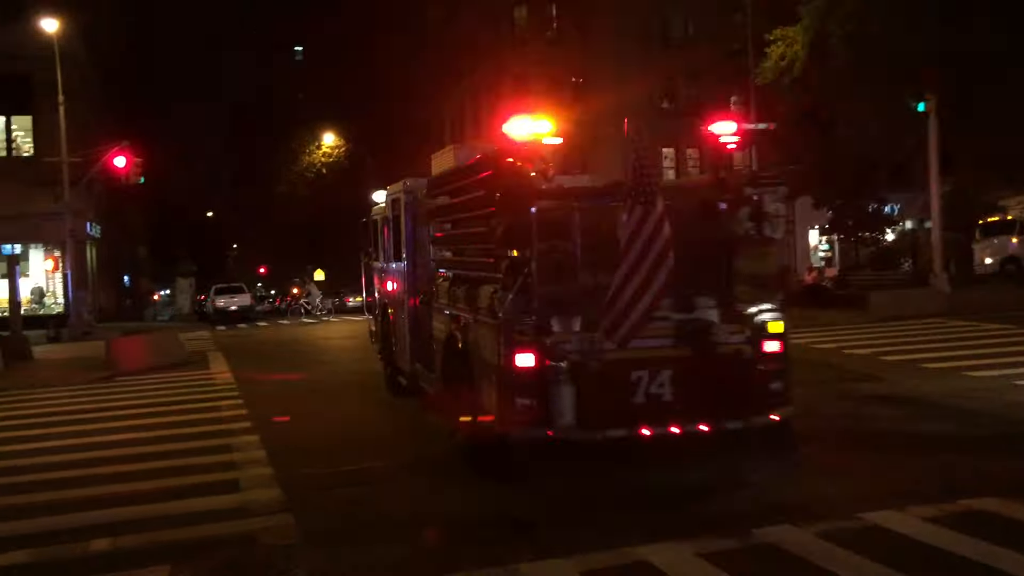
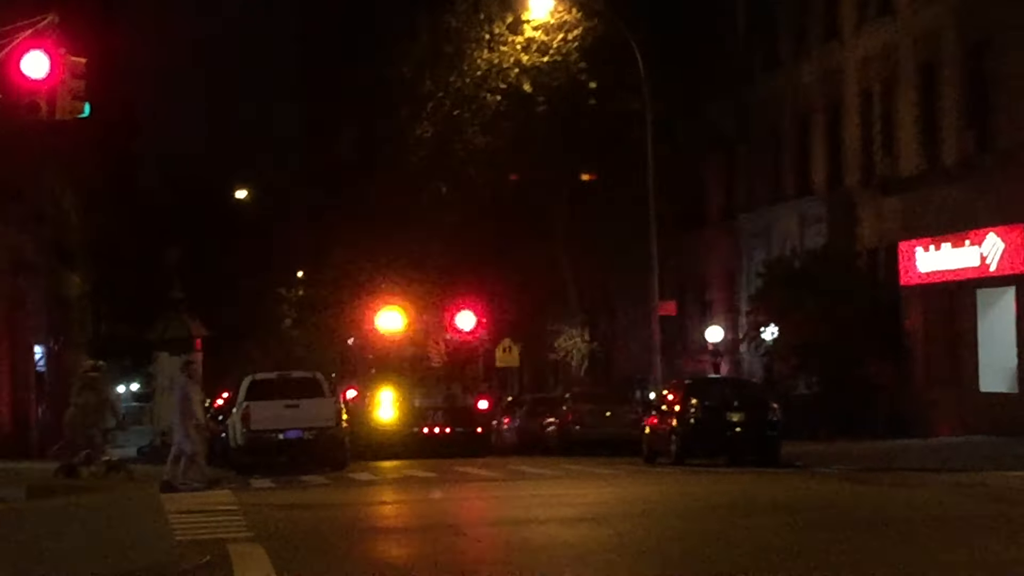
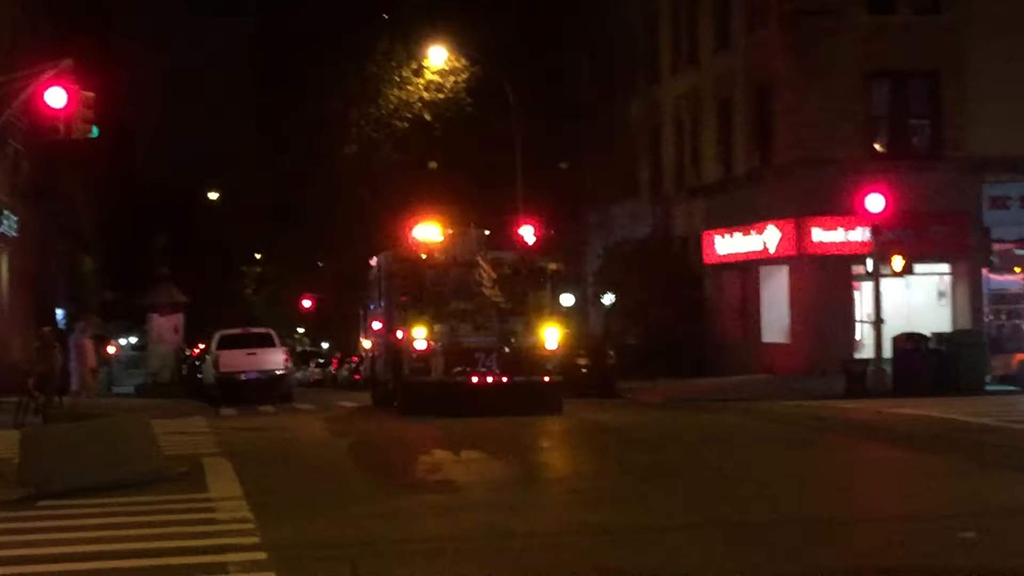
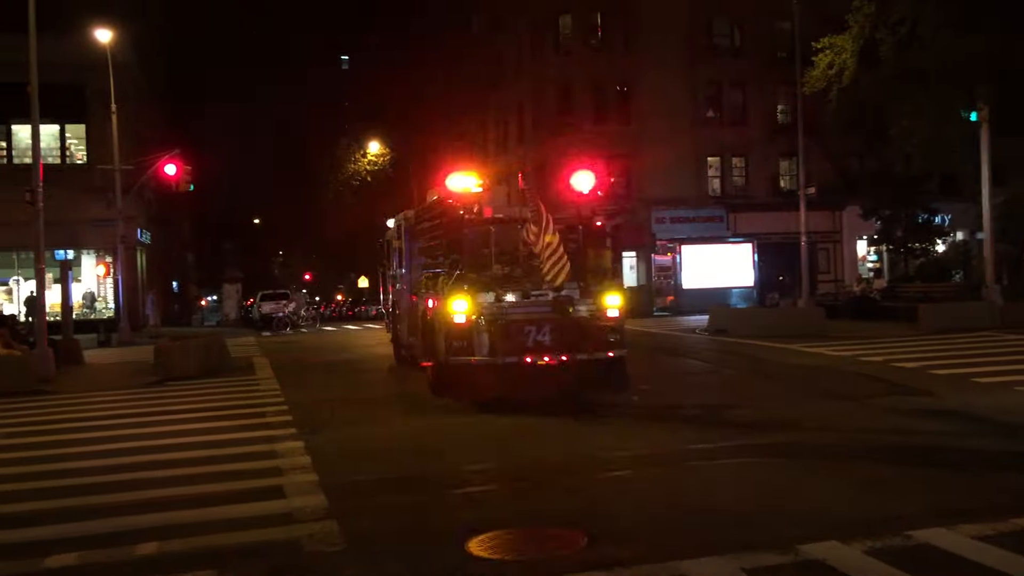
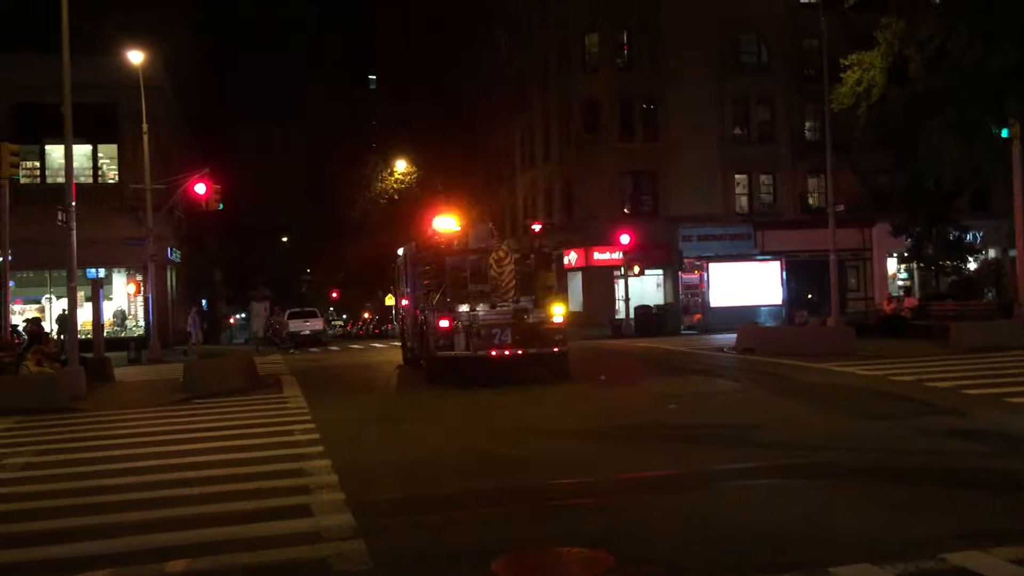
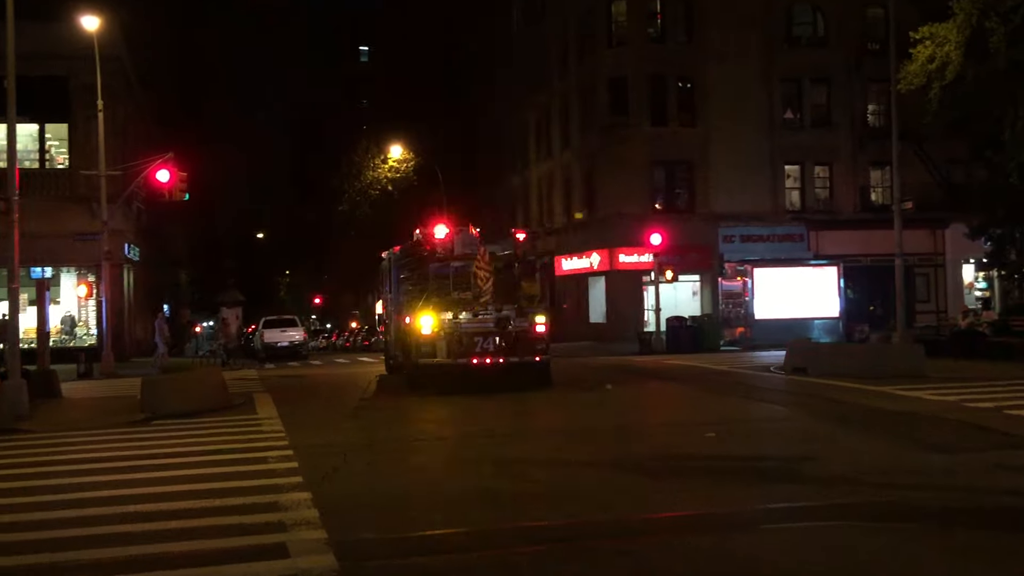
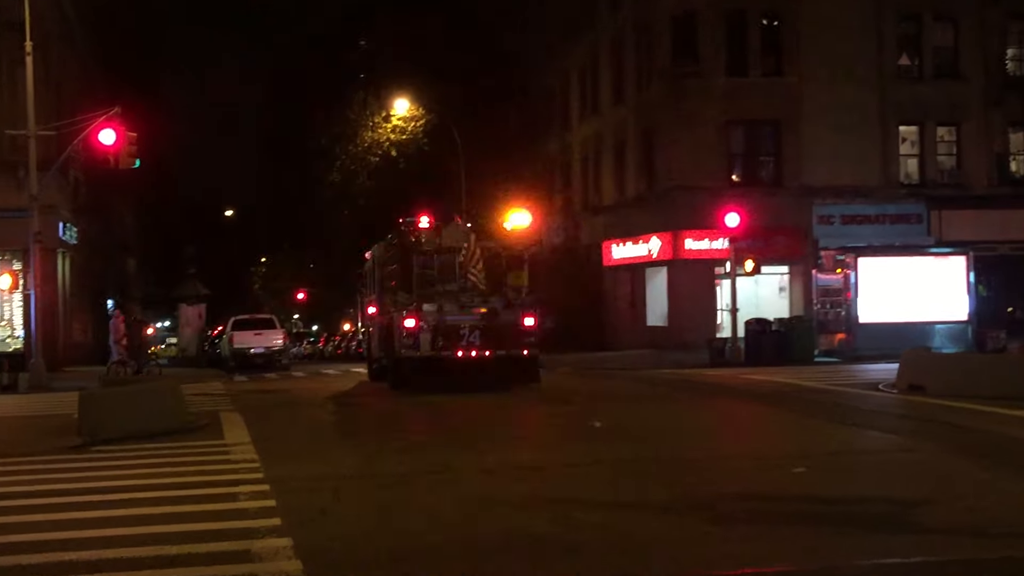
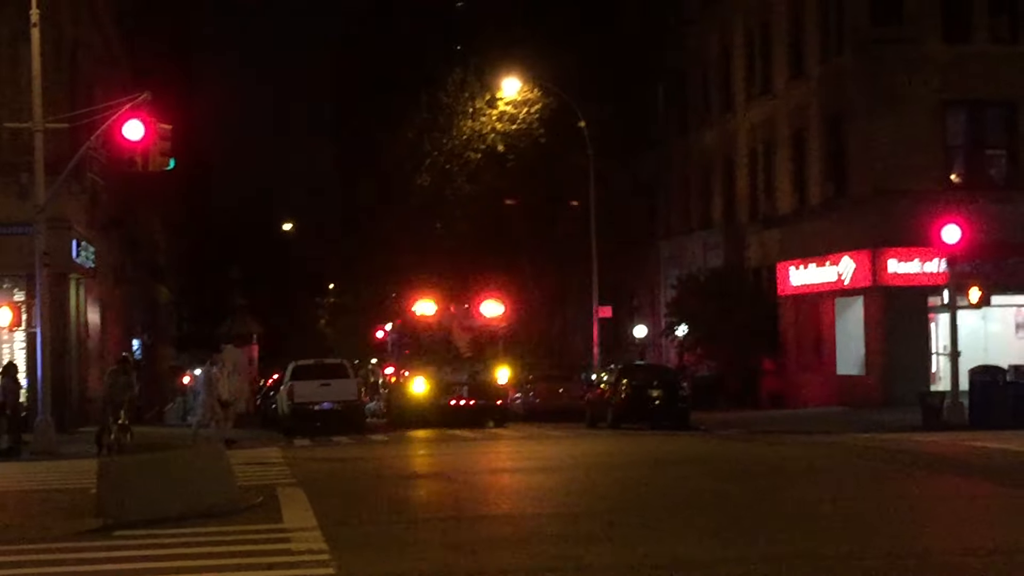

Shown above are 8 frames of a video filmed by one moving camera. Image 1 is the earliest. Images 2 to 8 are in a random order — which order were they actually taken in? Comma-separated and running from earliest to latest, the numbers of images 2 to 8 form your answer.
4, 5, 6, 7, 3, 8, 2
